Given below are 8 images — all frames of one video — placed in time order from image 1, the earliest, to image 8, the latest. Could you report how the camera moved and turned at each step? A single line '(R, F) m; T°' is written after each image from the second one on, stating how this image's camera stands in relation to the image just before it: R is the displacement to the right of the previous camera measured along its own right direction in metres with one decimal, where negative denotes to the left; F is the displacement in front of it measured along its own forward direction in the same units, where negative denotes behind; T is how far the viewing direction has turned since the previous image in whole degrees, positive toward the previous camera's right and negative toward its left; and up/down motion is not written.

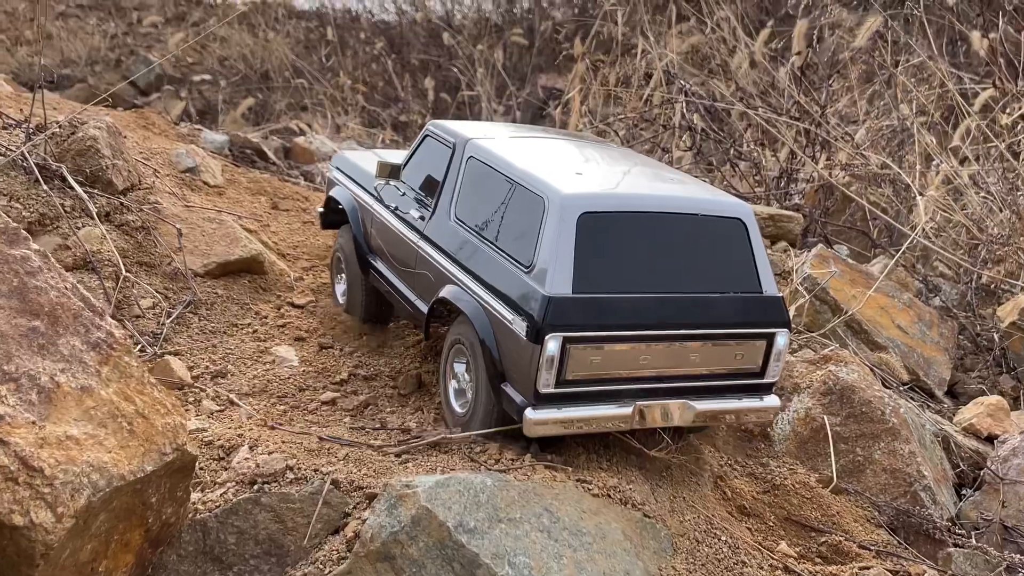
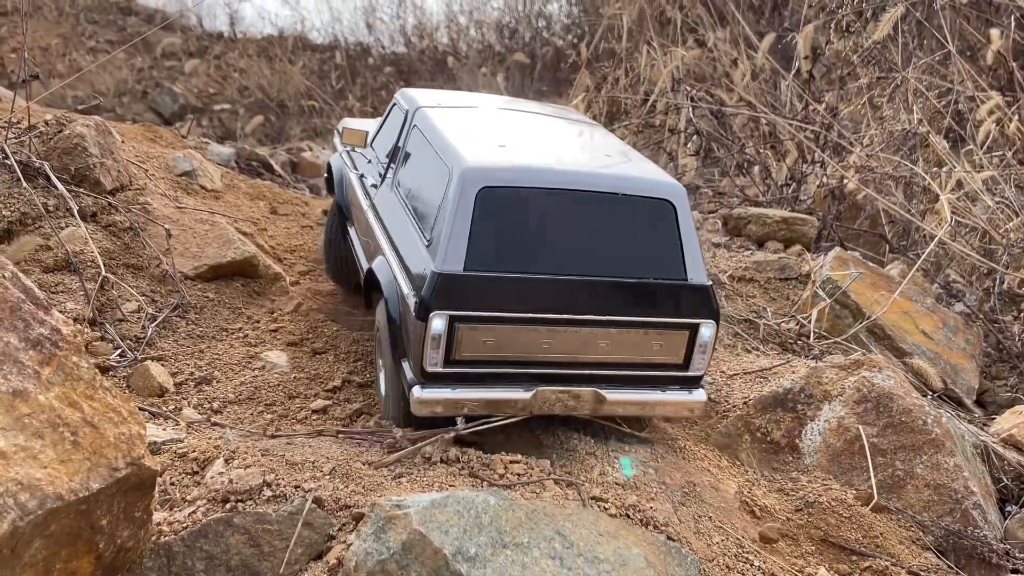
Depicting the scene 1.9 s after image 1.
(0.0, +0.4) m; 0°
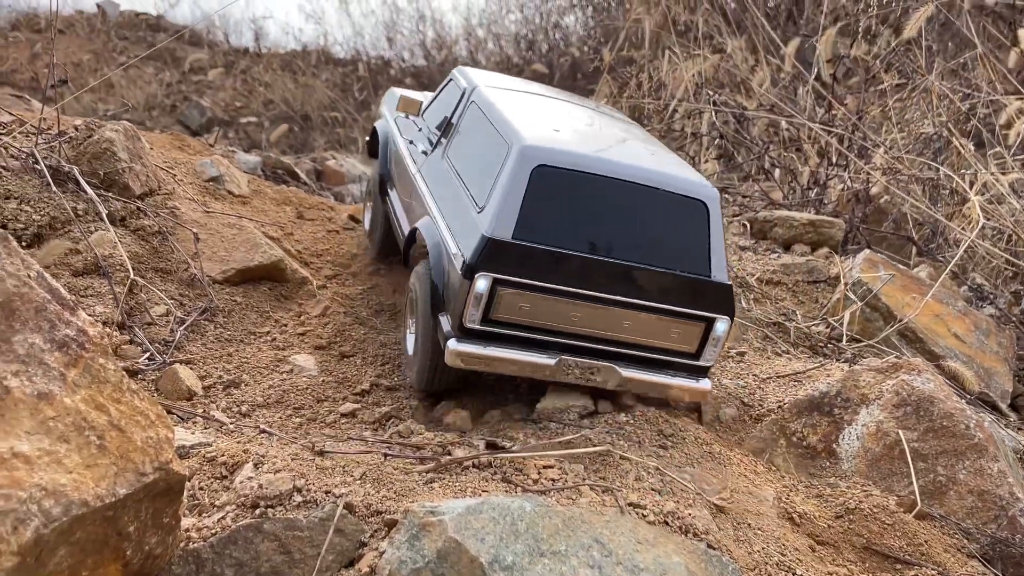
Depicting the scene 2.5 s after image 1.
(0.0, +0.1) m; -1°
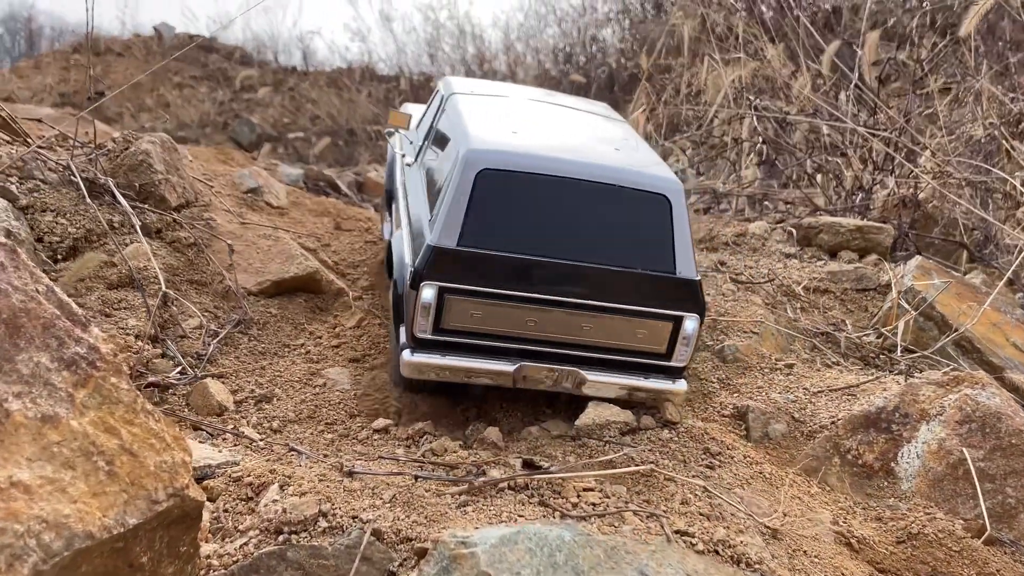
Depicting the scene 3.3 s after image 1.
(0.0, +0.2) m; -2°
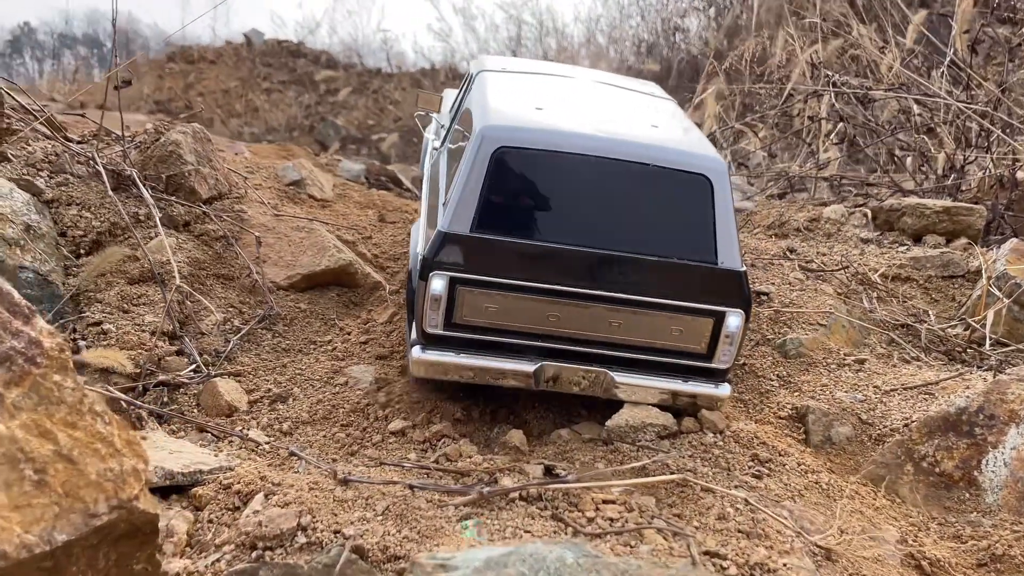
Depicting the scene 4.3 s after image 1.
(+0.2, +0.3) m; -5°
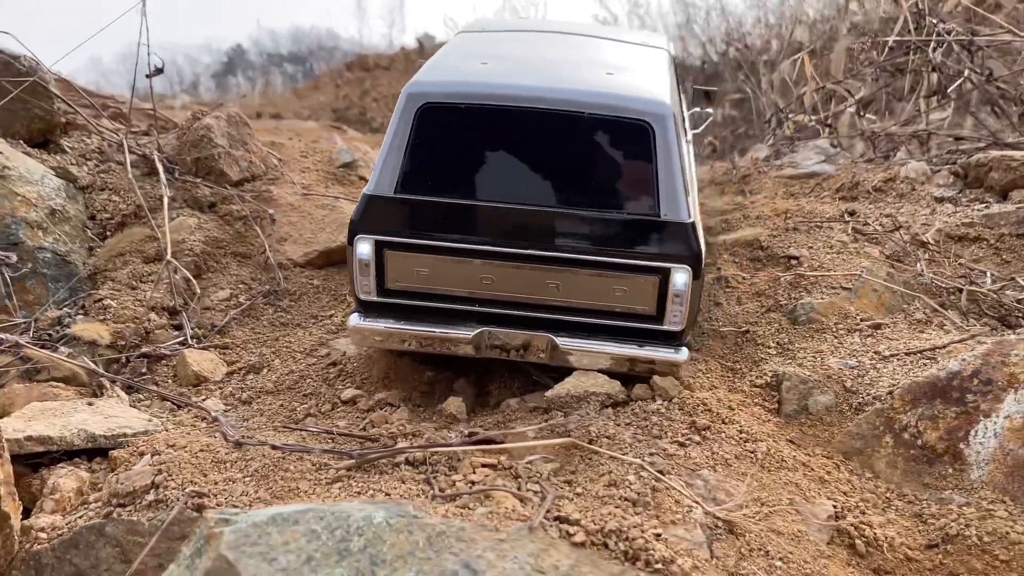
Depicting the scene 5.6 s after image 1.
(+0.7, +0.2) m; -10°
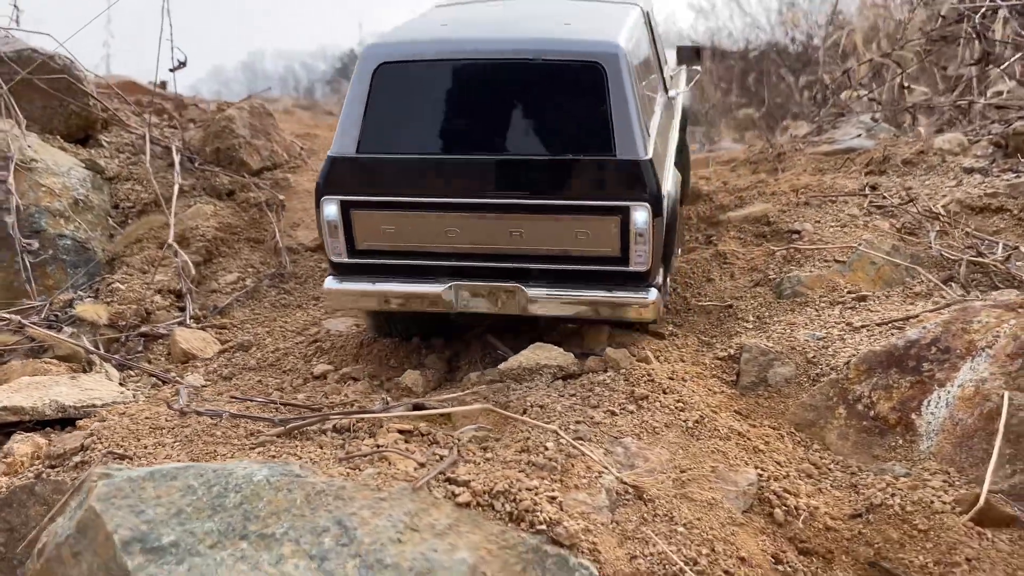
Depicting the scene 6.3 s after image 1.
(+0.5, 0.0) m; -6°
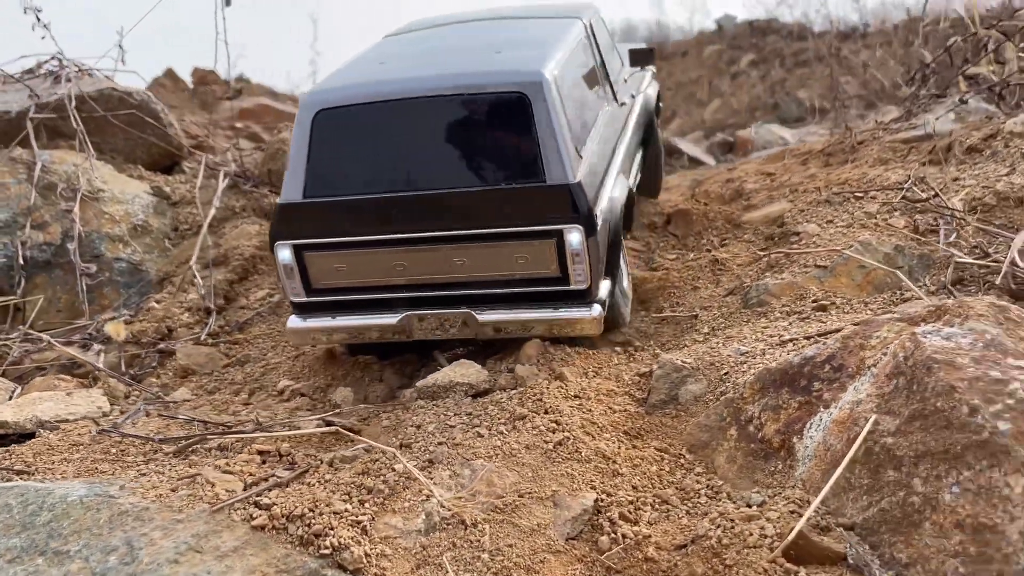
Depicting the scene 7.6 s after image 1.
(+0.9, +0.1) m; -12°
